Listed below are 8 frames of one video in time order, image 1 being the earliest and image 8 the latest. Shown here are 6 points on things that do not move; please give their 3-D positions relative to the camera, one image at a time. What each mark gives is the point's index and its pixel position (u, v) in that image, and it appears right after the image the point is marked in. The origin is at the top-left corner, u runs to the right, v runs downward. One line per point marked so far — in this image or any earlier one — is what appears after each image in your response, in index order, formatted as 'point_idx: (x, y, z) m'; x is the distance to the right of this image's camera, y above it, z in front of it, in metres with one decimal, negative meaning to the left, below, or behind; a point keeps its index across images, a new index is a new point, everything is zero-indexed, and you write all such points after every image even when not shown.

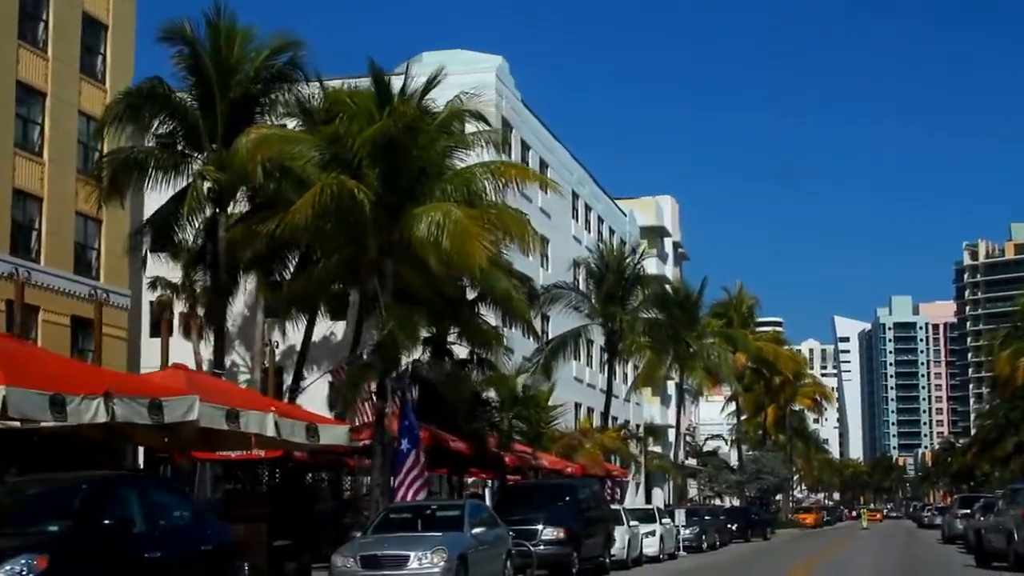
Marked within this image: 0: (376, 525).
0: (-1.5, -2.5, +19.5) m
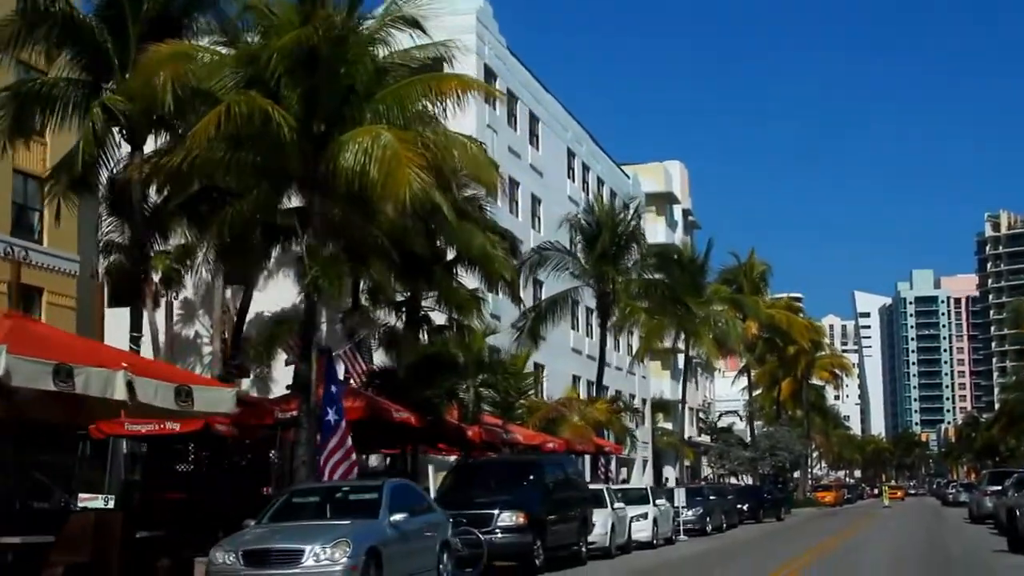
0: (-2.1, -1.9, +15.8) m
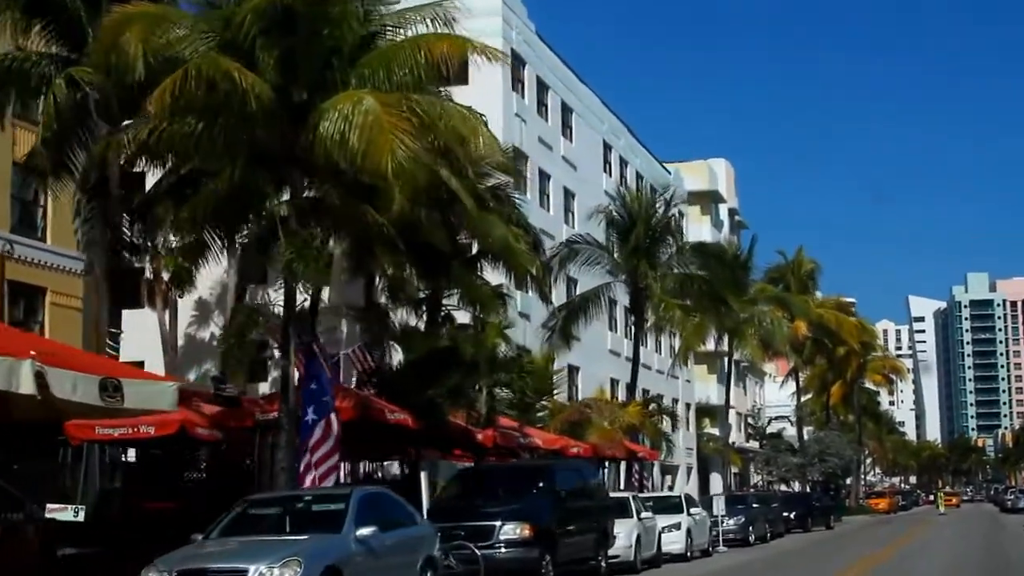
0: (-2.1, -1.8, +13.7) m
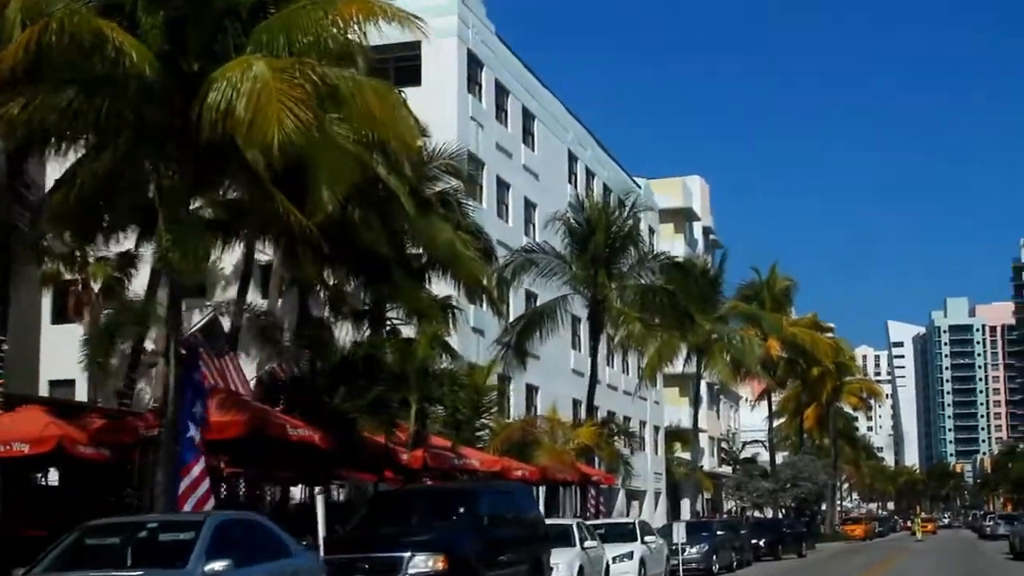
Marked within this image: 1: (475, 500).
0: (-2.9, -1.7, +11.4) m
1: (-0.4, -2.0, +17.3) m
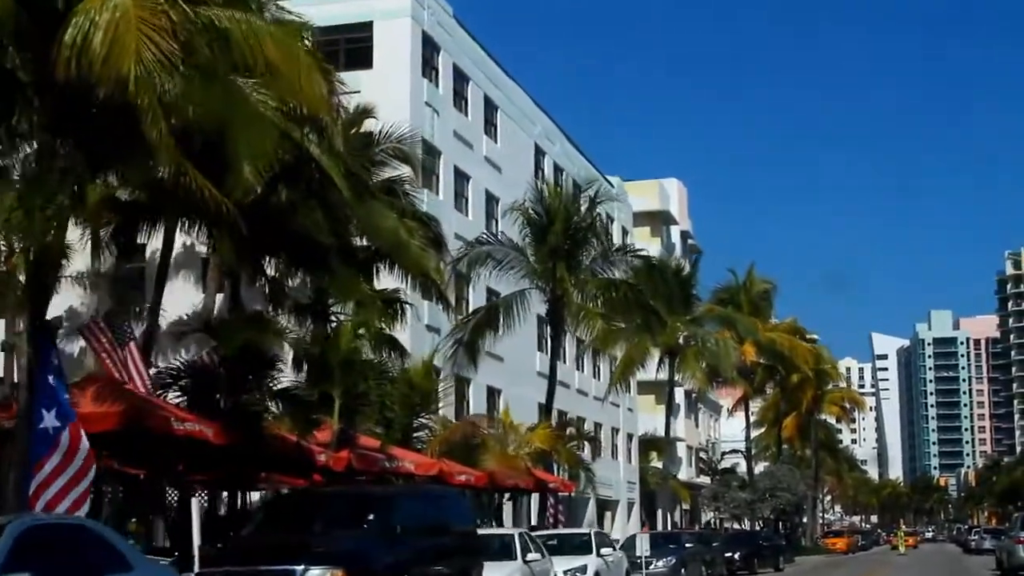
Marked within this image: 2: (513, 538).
0: (-3.5, -1.4, +9.2) m
1: (-1.0, -1.8, +15.1) m
2: (0.0, -2.7, +19.5) m
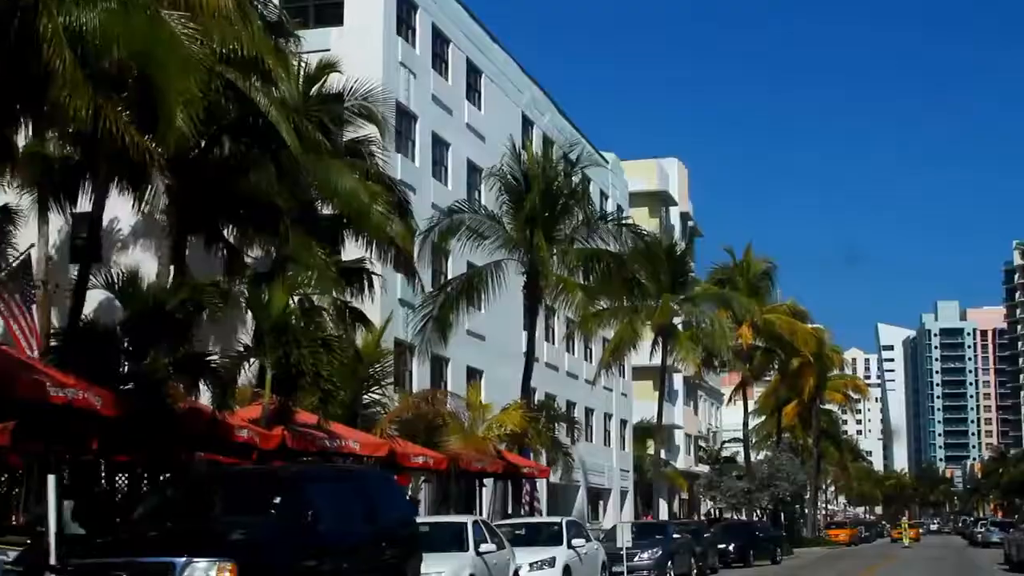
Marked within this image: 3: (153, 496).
0: (-4.0, -1.1, +7.0) m
1: (-1.5, -1.4, +12.9) m
2: (-0.4, -2.3, +17.4) m
3: (-2.6, -1.5, +13.1) m
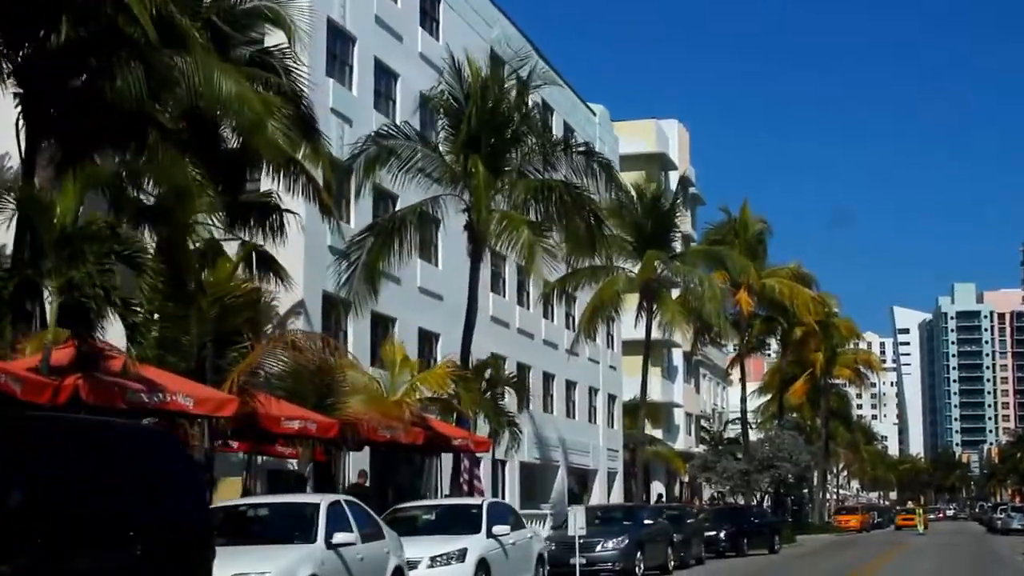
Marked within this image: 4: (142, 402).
0: (-5.0, -0.4, +2.5) m
1: (-2.5, -0.7, +8.4) m
2: (-1.4, -1.6, +12.9) m
3: (-3.6, -0.8, +8.6) m
4: (-2.7, -0.8, +13.5) m
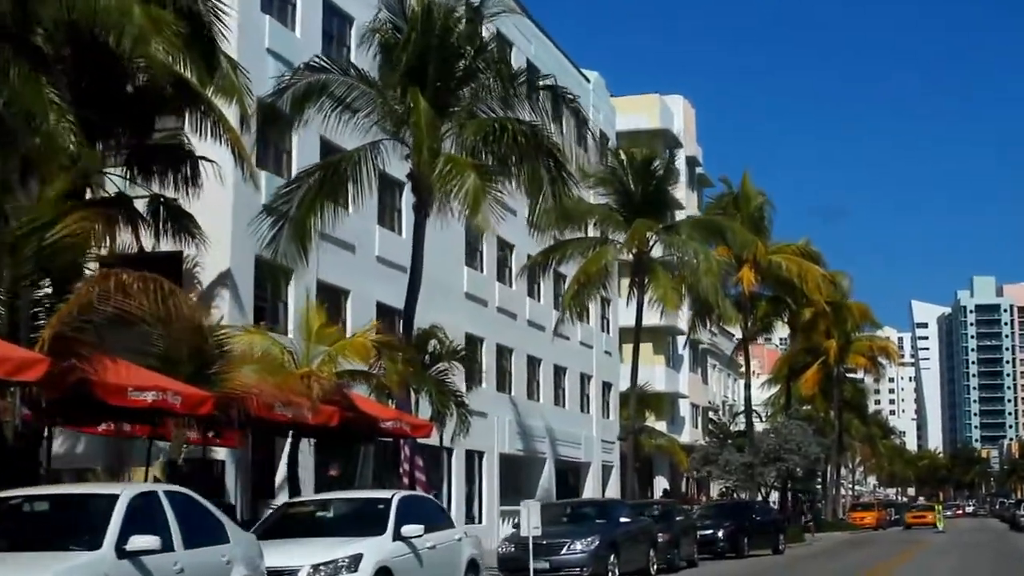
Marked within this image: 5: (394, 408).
0: (-5.8, 0.0, -0.9) m
1: (-3.2, -0.3, +4.9) m
2: (-2.1, -1.1, +9.4) m
3: (-4.3, -0.4, +5.2) m
4: (-3.4, -0.4, +10.0) m
5: (-1.2, -1.3, +19.2) m
